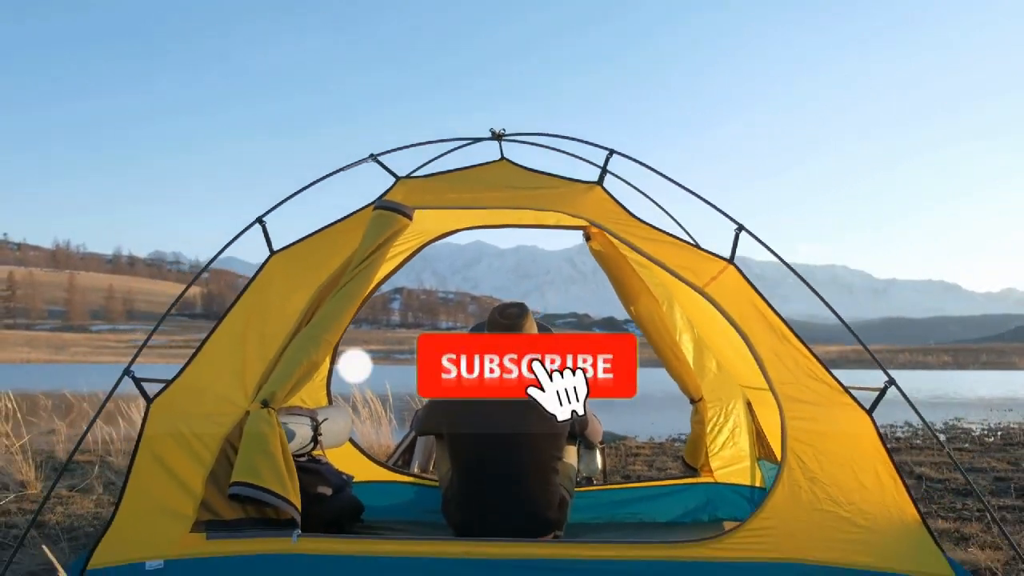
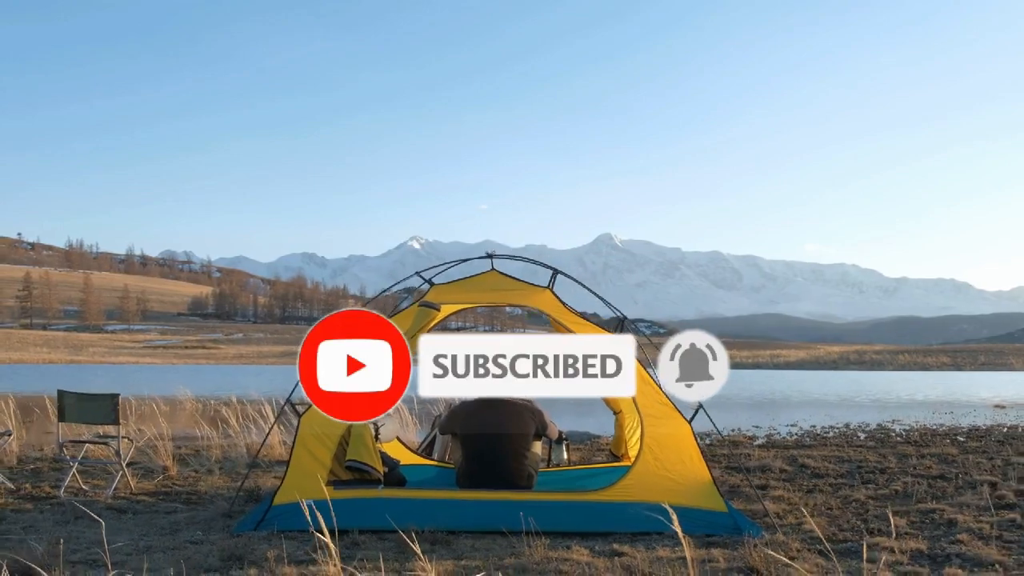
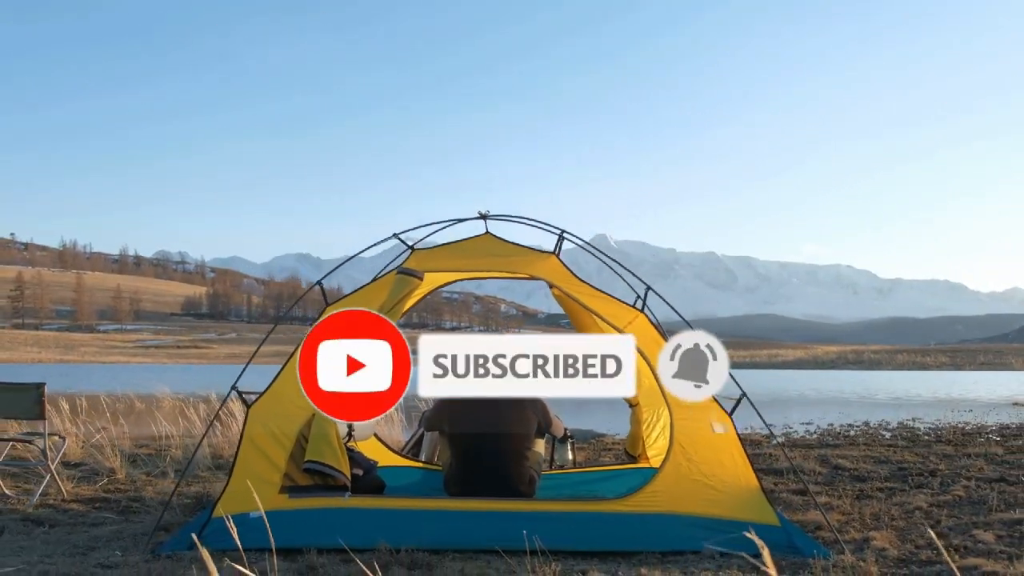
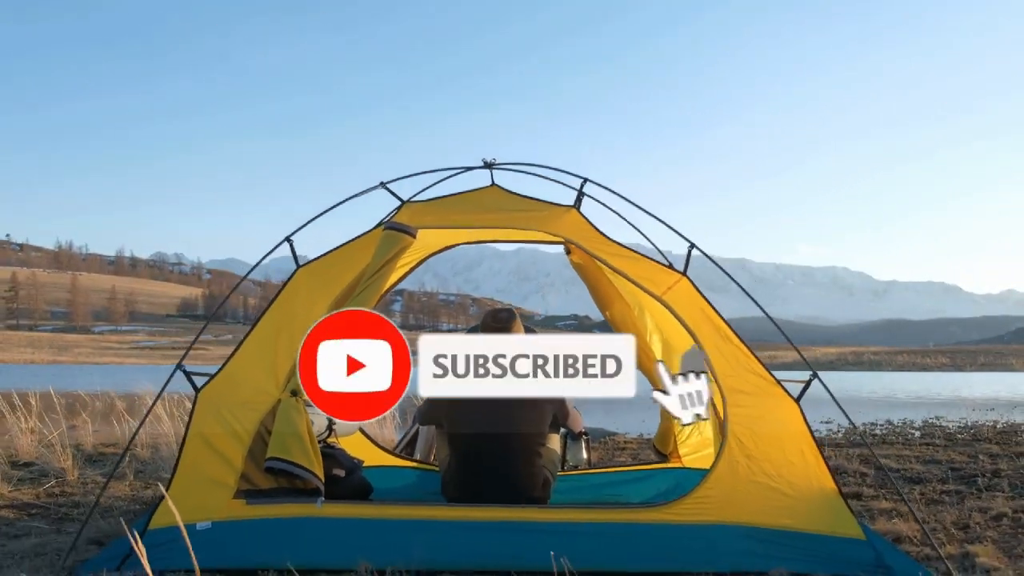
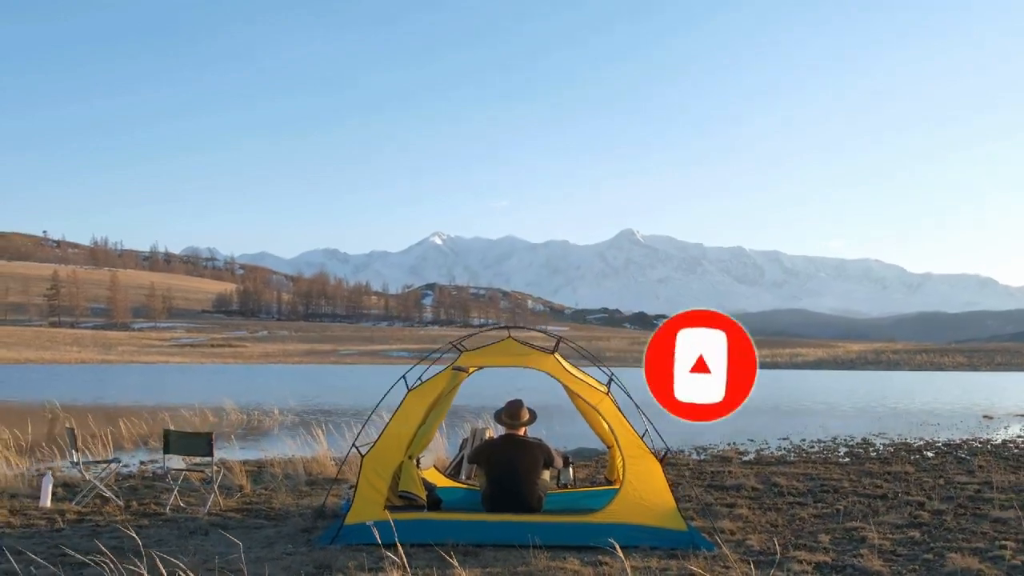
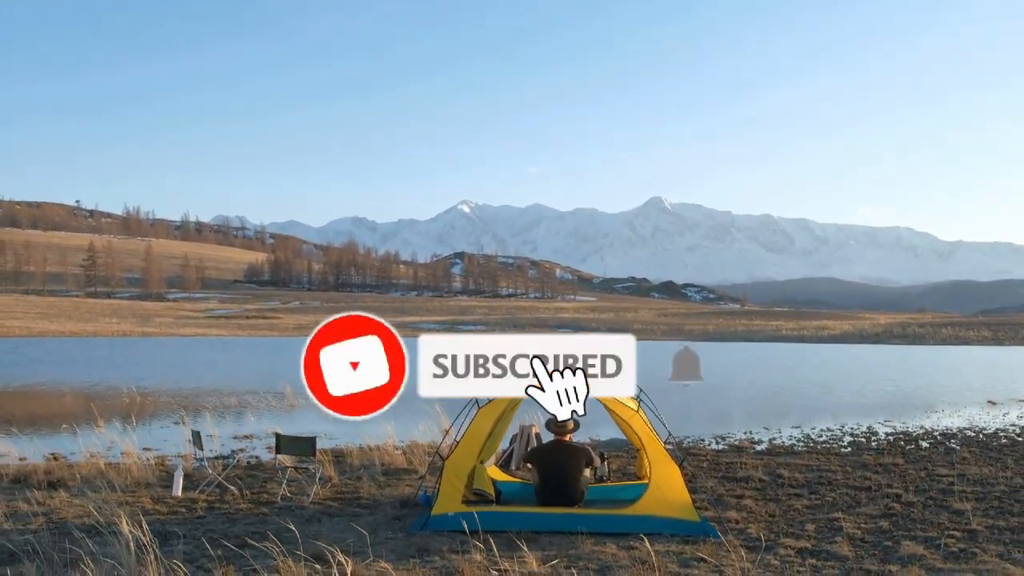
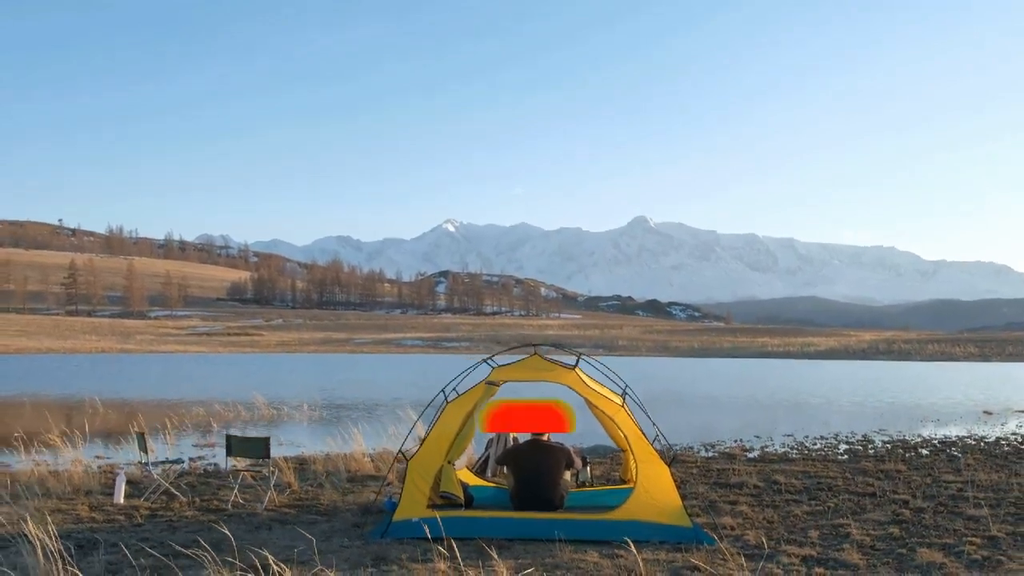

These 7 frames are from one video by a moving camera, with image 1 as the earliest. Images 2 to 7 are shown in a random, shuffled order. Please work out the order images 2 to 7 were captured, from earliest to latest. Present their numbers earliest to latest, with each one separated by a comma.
4, 3, 2, 5, 7, 6
